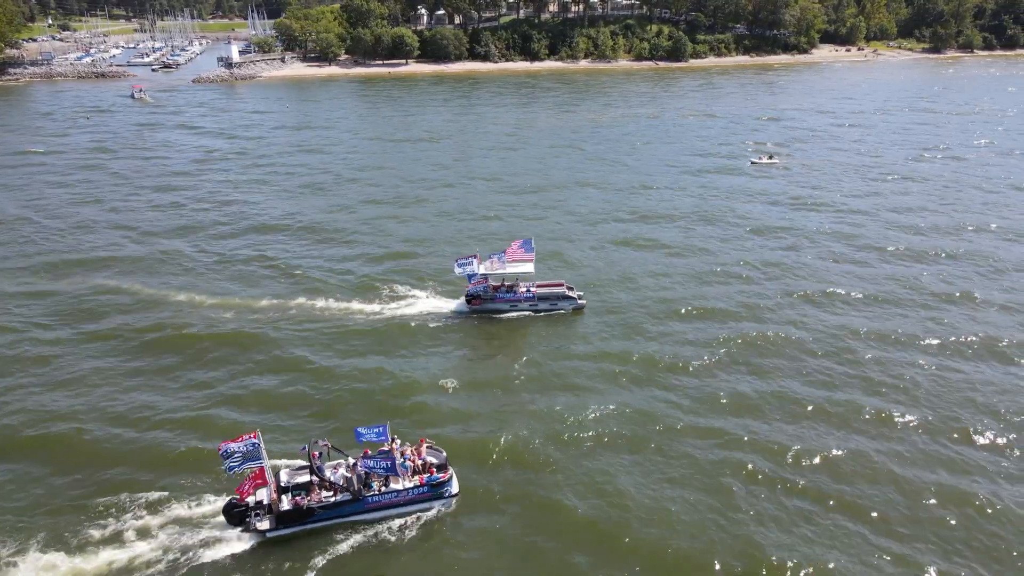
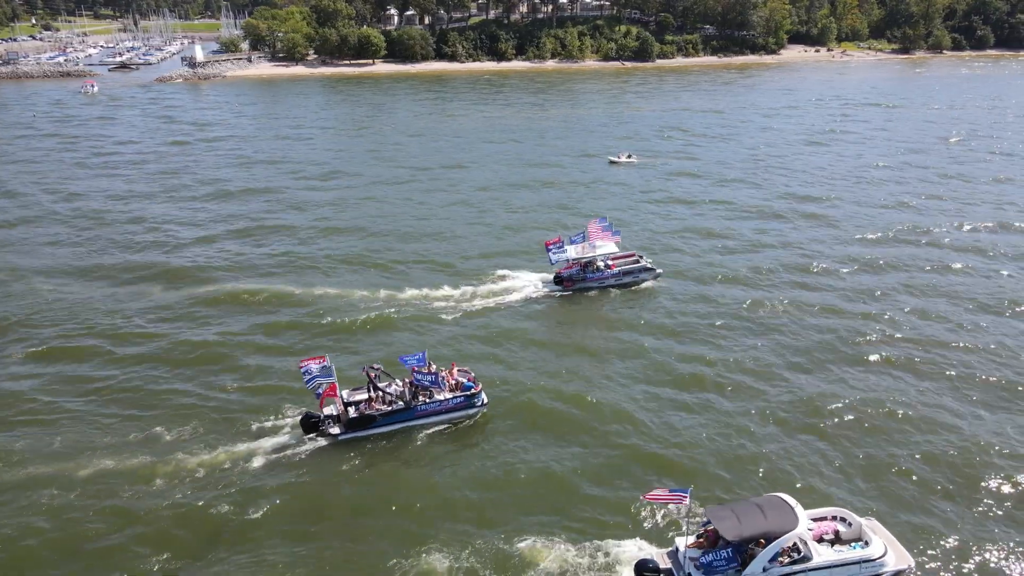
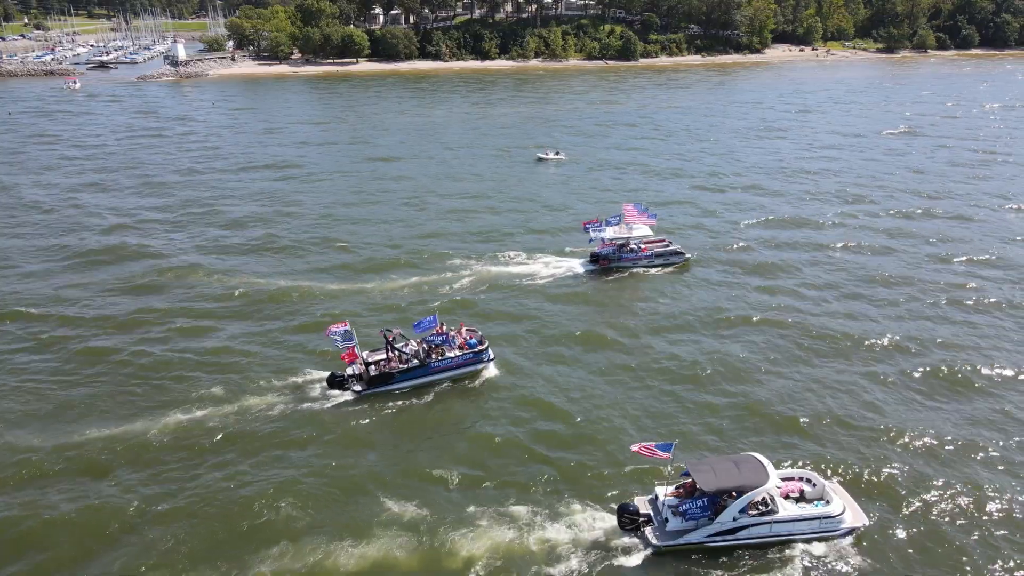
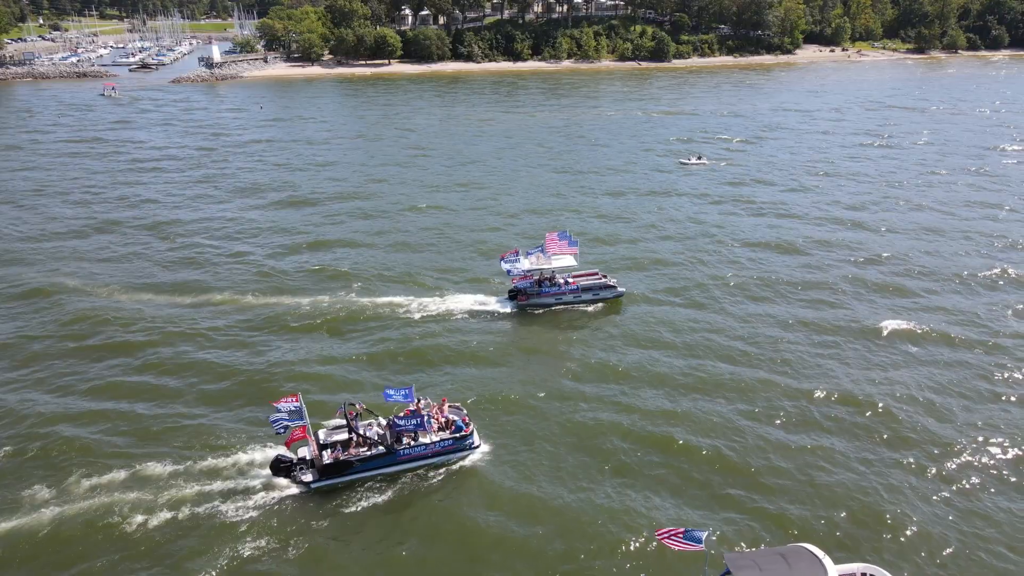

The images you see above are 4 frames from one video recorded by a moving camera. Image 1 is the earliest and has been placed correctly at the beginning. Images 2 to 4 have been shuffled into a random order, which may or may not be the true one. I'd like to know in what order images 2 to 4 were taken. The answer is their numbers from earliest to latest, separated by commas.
4, 2, 3
